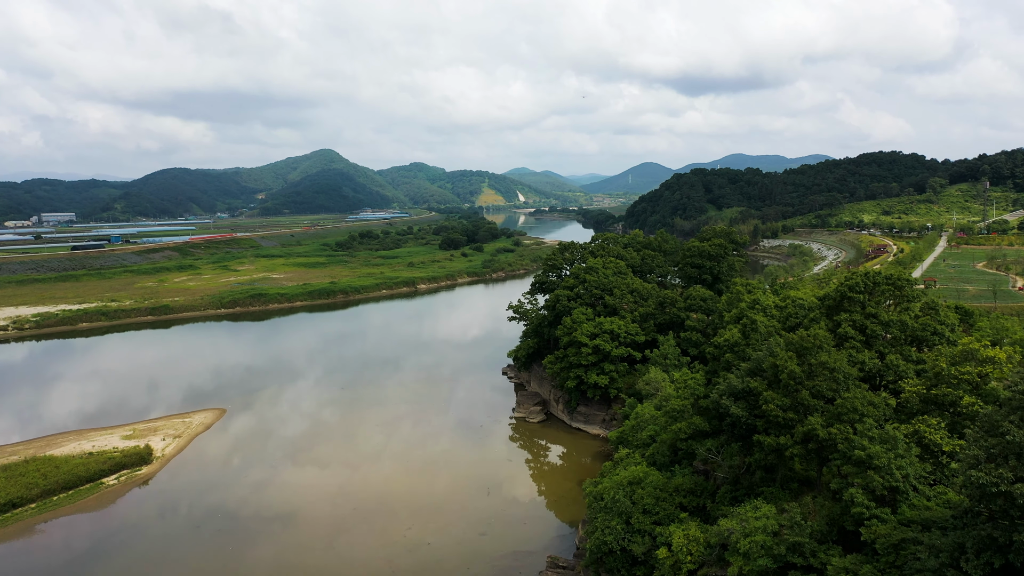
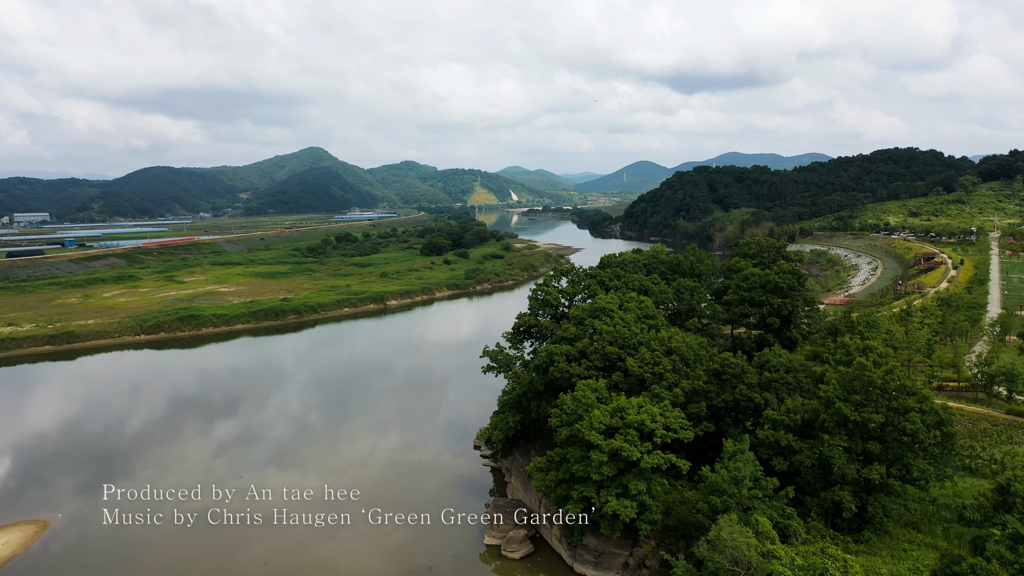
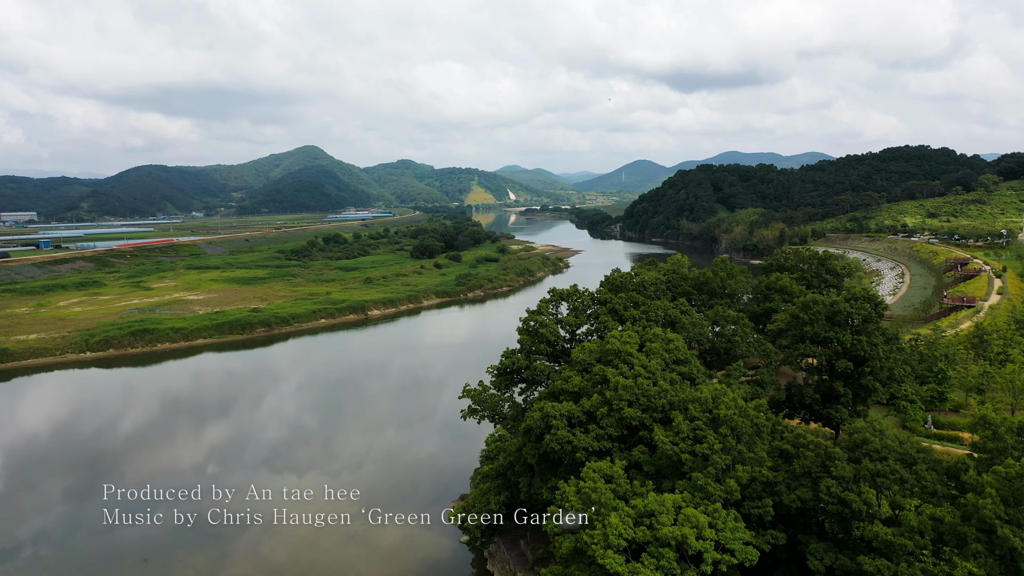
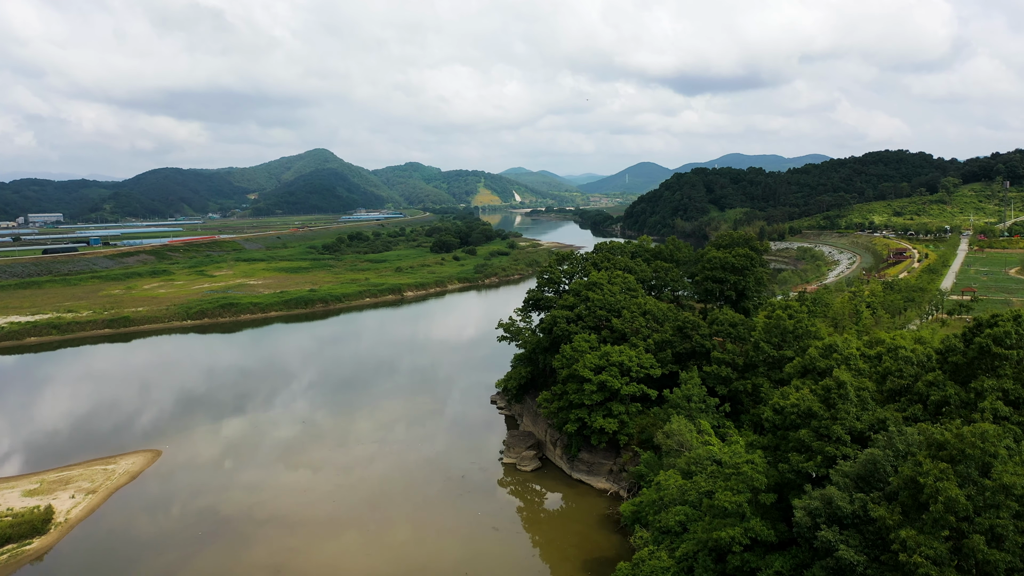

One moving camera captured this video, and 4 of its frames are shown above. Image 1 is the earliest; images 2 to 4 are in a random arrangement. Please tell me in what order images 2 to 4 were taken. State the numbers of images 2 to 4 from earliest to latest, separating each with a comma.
4, 2, 3
